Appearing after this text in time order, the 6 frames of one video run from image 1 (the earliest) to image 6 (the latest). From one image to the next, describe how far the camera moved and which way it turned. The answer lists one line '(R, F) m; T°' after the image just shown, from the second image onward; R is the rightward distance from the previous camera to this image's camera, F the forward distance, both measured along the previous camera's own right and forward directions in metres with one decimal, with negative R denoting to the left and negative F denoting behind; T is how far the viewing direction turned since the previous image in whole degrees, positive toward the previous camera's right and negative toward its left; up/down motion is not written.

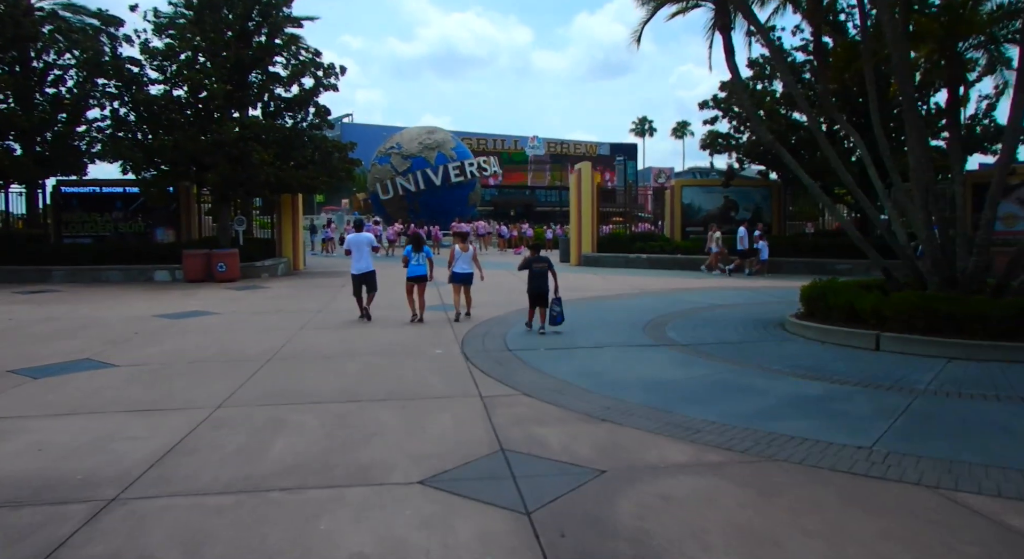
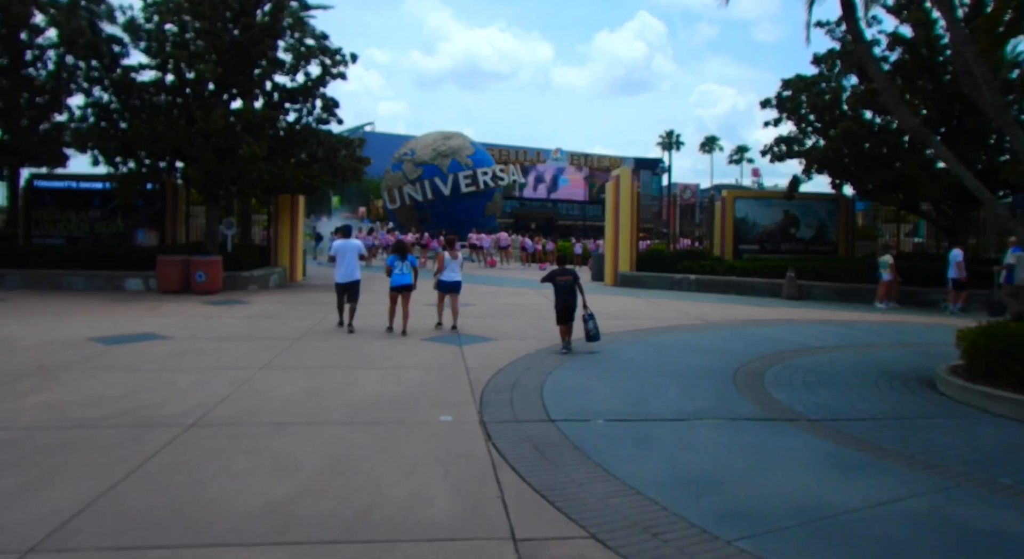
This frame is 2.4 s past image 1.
(-0.3, +2.8) m; -2°
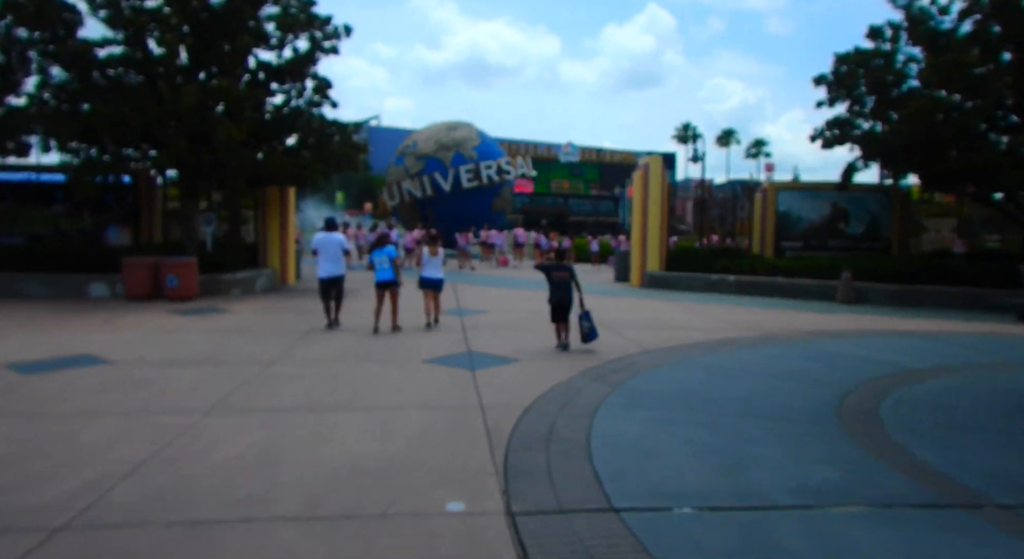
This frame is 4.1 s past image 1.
(-0.2, +2.0) m; -1°
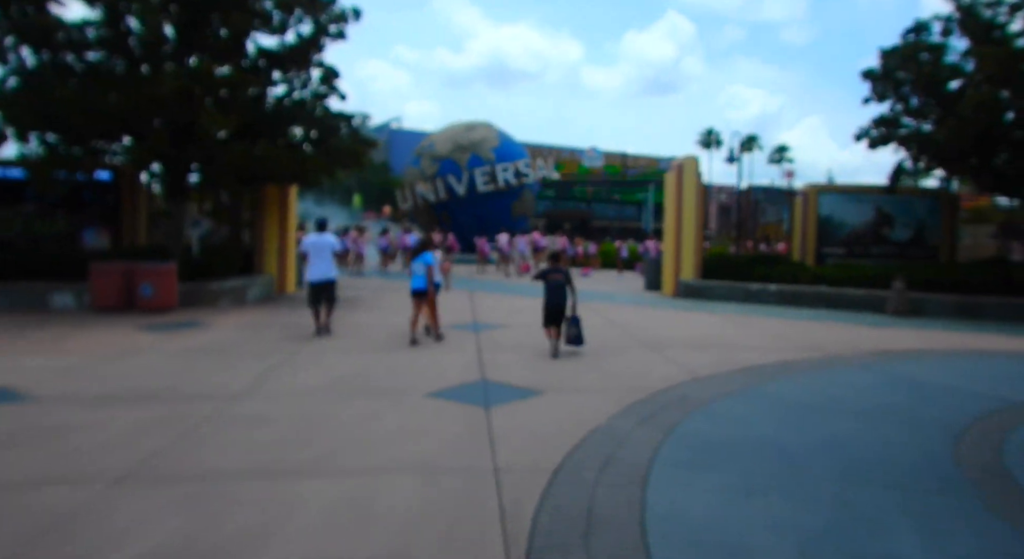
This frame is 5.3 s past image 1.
(-0.1, +1.4) m; -1°
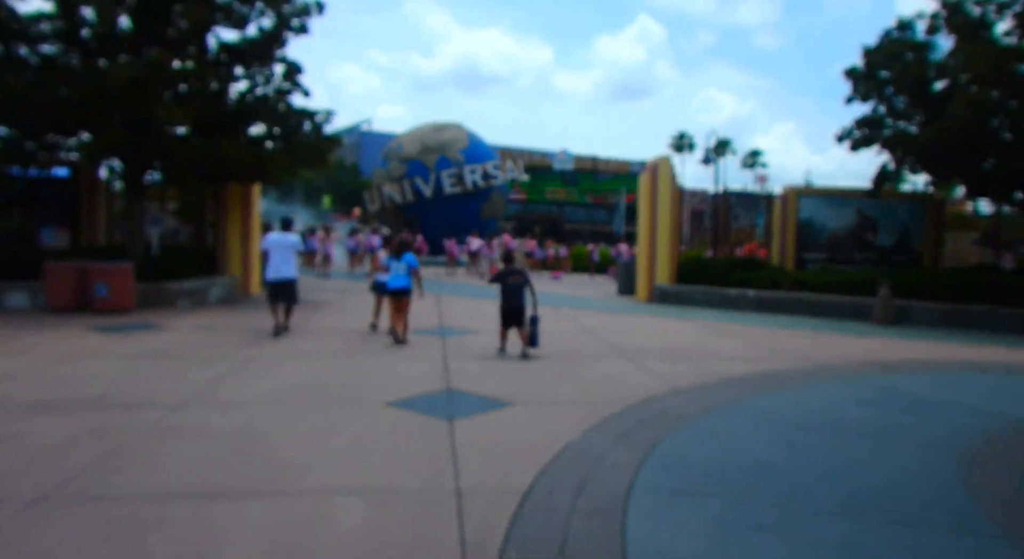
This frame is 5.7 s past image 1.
(+0.1, +0.5) m; +2°
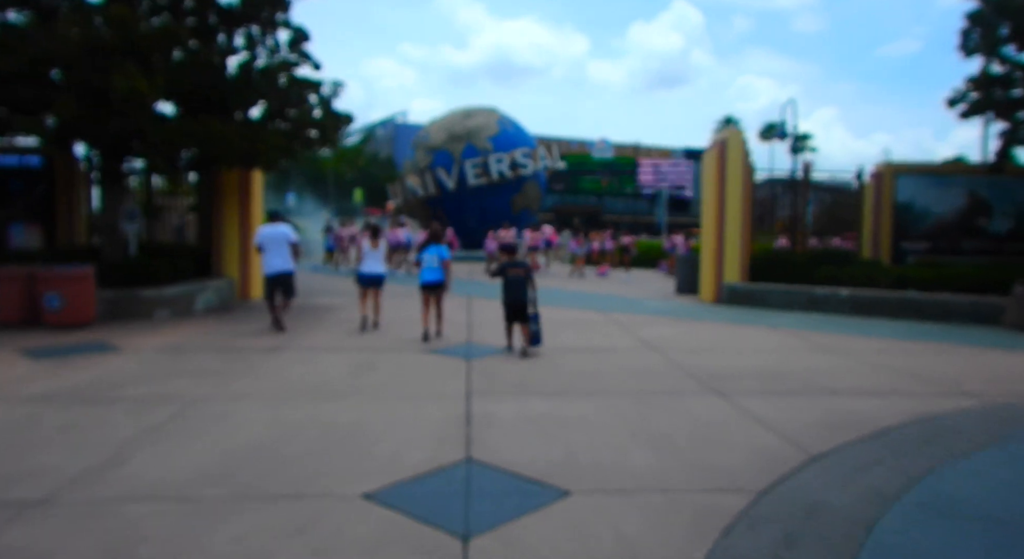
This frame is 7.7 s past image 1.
(-0.1, +2.3) m; -3°
